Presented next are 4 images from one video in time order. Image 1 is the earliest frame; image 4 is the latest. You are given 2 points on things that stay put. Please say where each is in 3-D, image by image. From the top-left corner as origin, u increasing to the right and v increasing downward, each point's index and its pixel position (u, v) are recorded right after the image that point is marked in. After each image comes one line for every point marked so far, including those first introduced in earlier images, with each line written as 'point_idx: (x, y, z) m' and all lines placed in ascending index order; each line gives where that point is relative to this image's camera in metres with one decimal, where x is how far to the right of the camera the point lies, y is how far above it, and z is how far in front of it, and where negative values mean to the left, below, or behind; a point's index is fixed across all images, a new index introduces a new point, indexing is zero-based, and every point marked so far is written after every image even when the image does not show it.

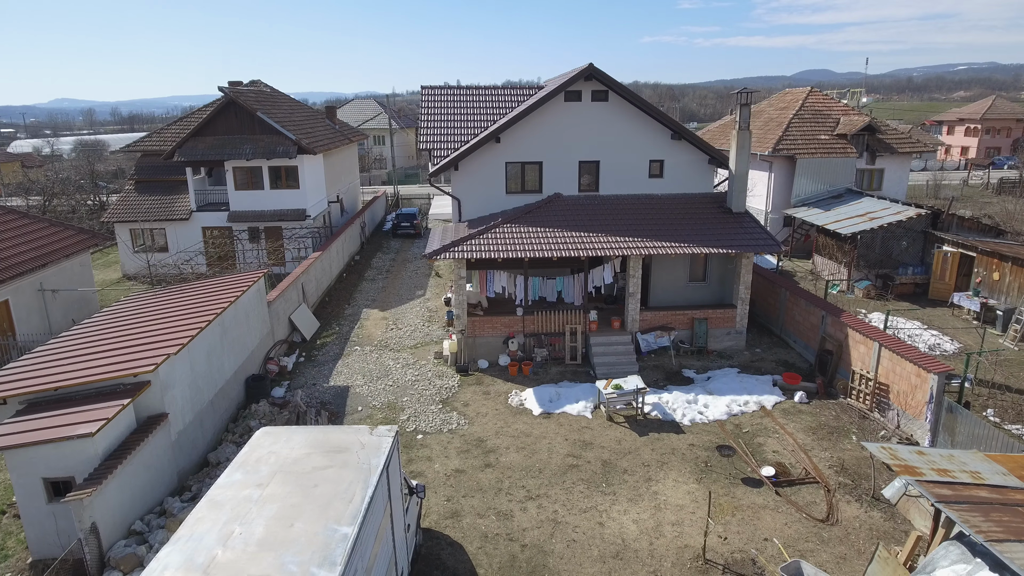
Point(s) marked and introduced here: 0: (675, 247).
0: (+4.0, +1.0, +16.0) m
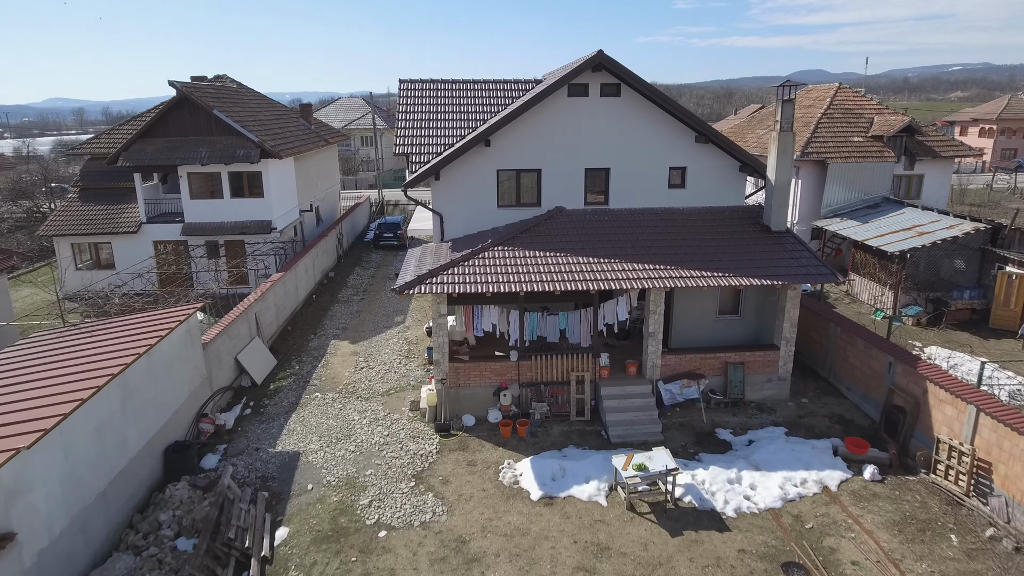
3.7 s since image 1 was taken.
0: (+3.8, +0.2, +12.9) m
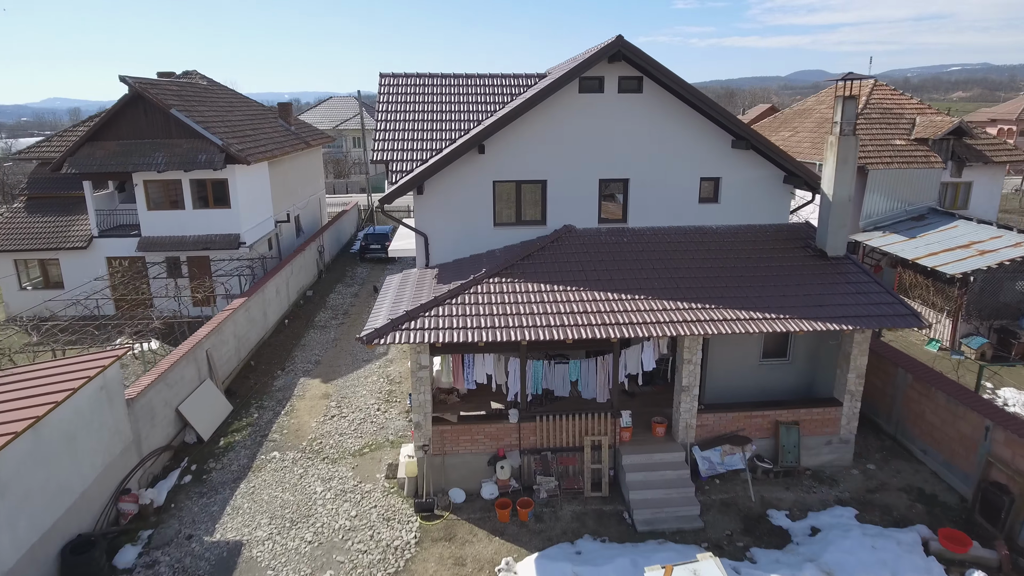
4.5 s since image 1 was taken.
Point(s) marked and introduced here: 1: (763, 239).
0: (+3.8, -0.5, +10.3) m
1: (+4.9, +1.0, +12.7) m
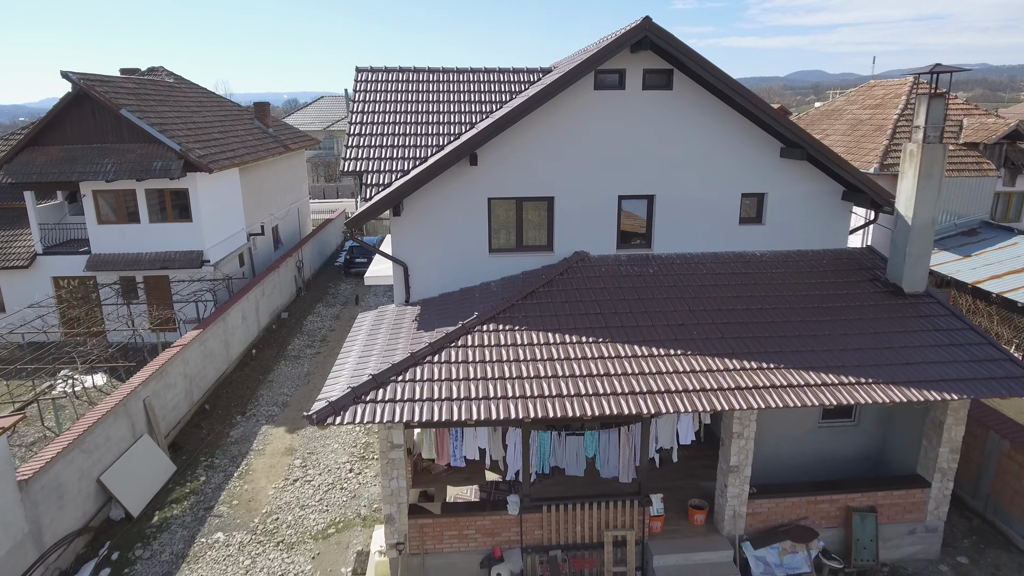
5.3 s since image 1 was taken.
0: (+3.8, -1.2, +7.9) m
1: (+4.9, +0.3, +10.4) m
